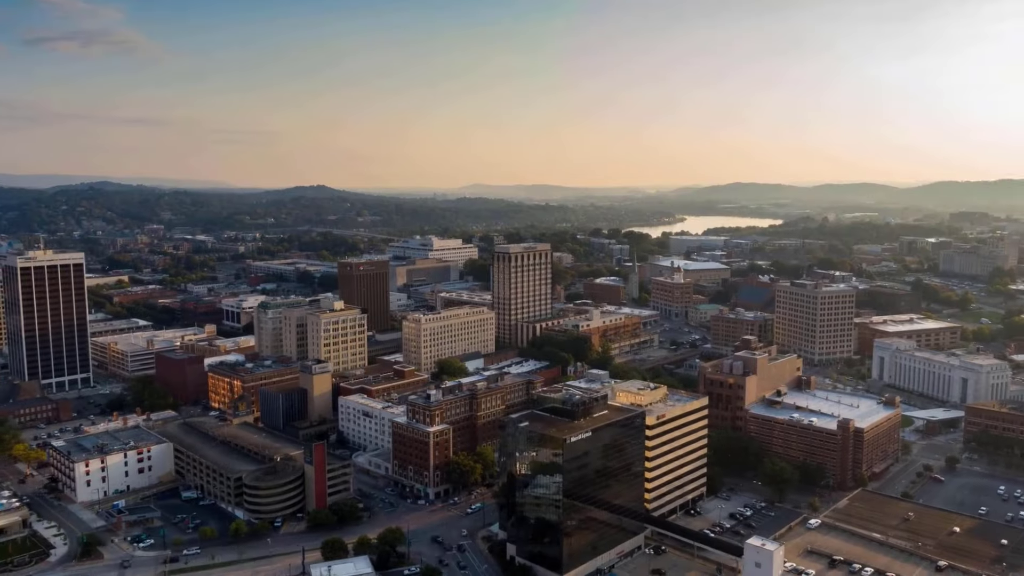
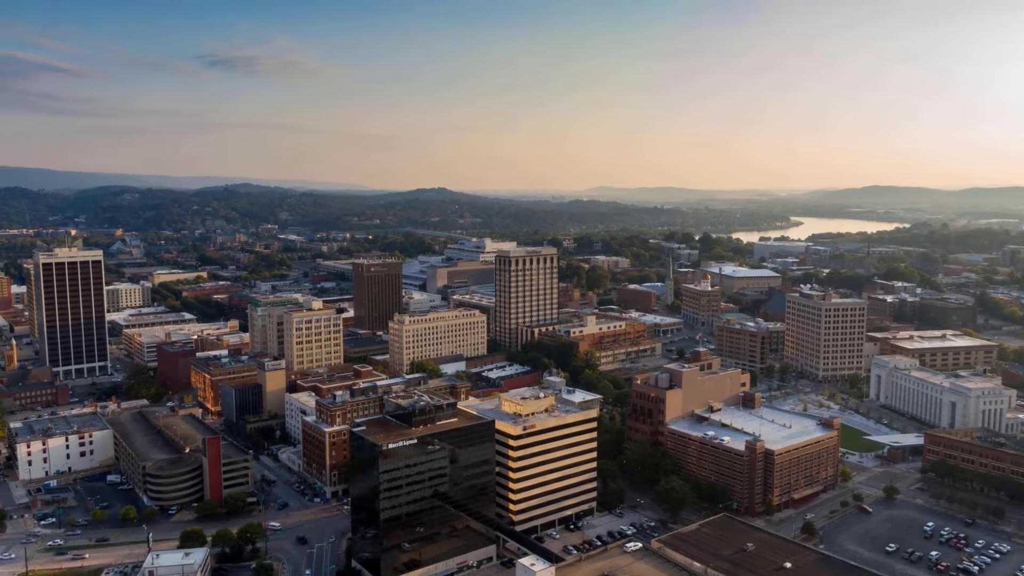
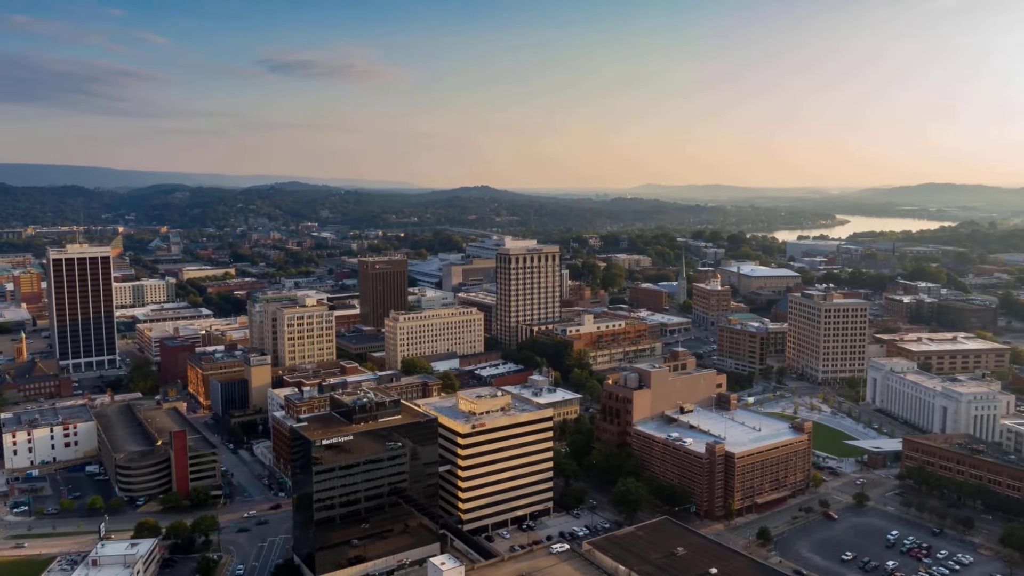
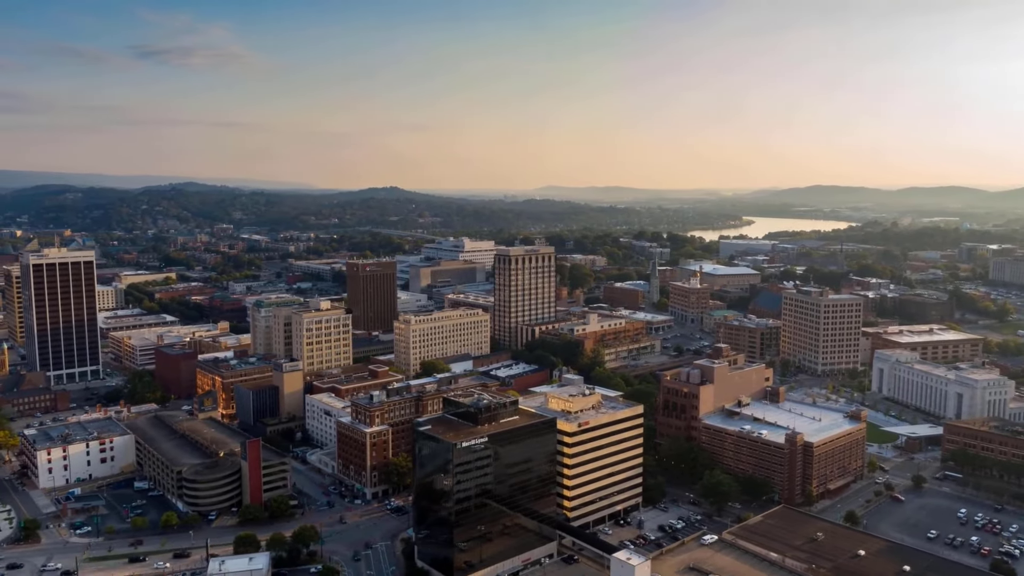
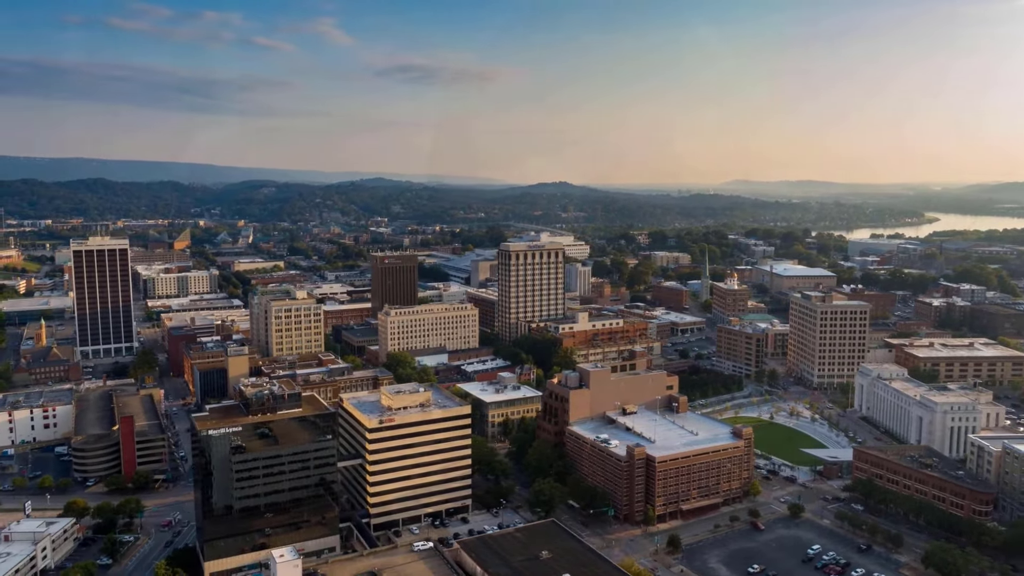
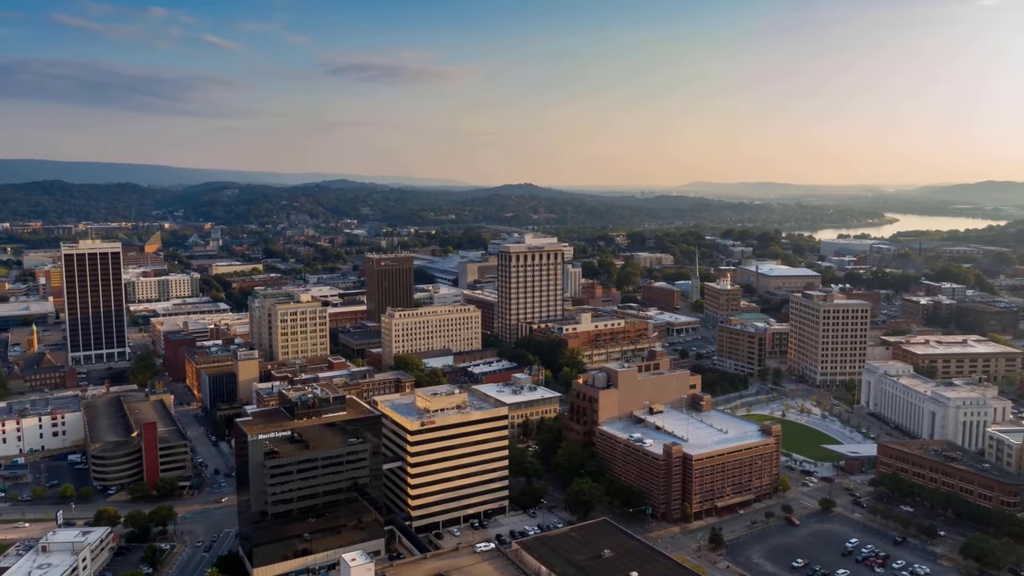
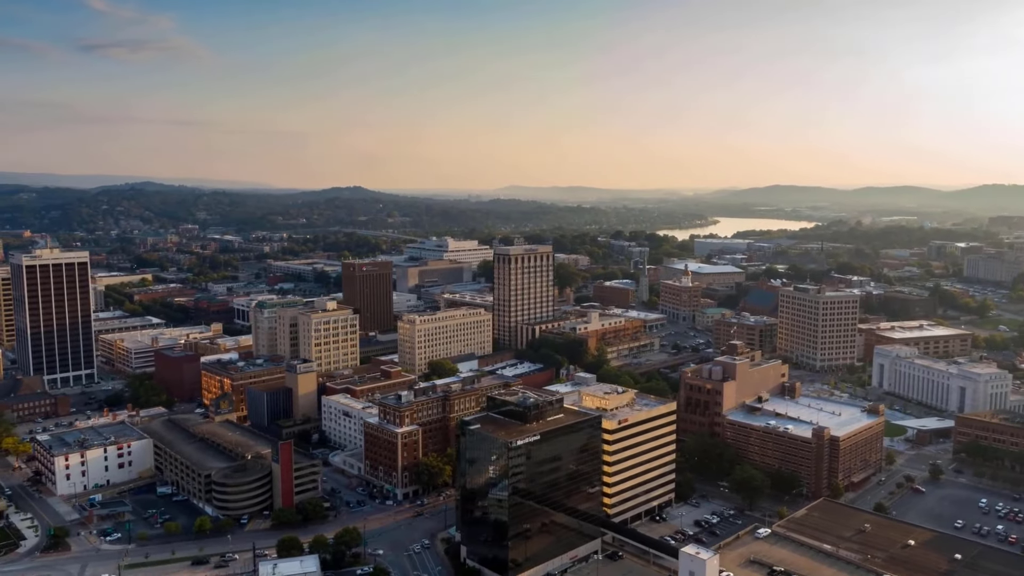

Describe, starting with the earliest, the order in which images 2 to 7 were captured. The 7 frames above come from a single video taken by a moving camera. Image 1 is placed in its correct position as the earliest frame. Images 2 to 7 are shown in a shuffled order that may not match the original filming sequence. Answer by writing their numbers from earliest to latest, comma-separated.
7, 4, 2, 3, 6, 5
